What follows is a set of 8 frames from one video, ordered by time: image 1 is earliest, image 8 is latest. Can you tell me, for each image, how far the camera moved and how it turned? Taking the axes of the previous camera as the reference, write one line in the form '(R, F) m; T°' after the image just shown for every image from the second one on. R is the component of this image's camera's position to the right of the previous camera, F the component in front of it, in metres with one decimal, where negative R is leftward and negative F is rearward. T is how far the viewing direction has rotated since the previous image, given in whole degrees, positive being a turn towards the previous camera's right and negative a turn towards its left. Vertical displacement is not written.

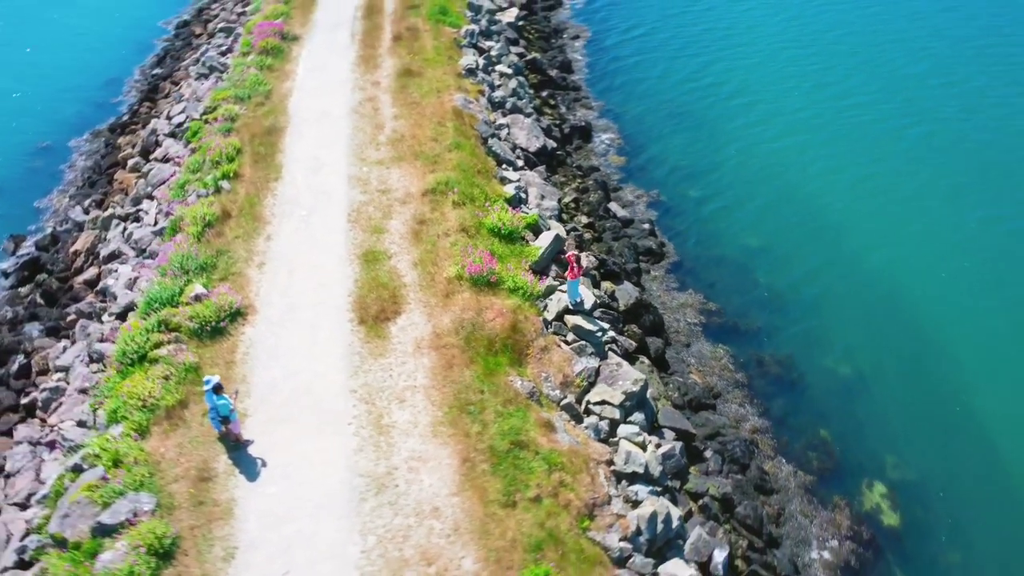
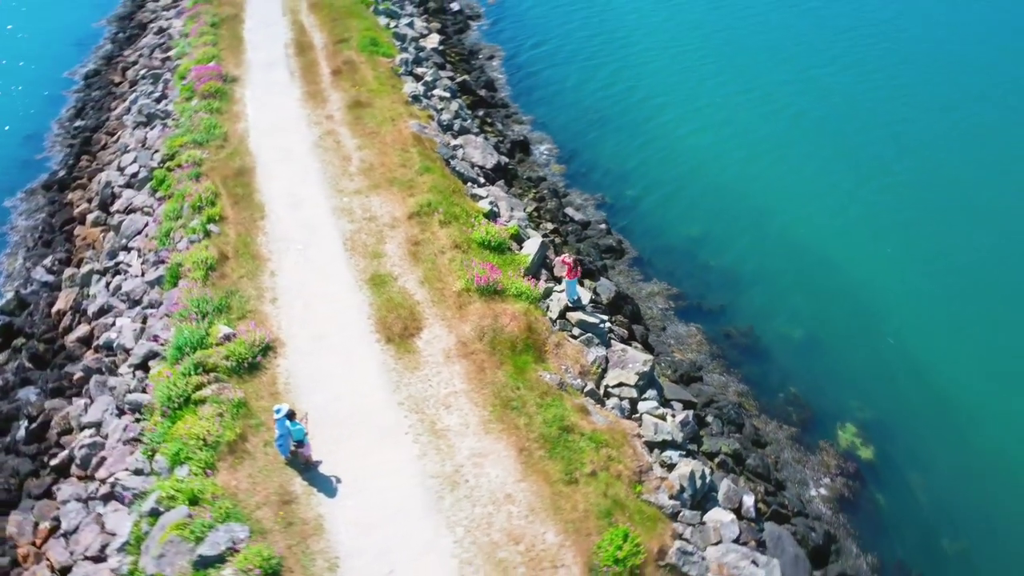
(-3.7, -1.8) m; +8°
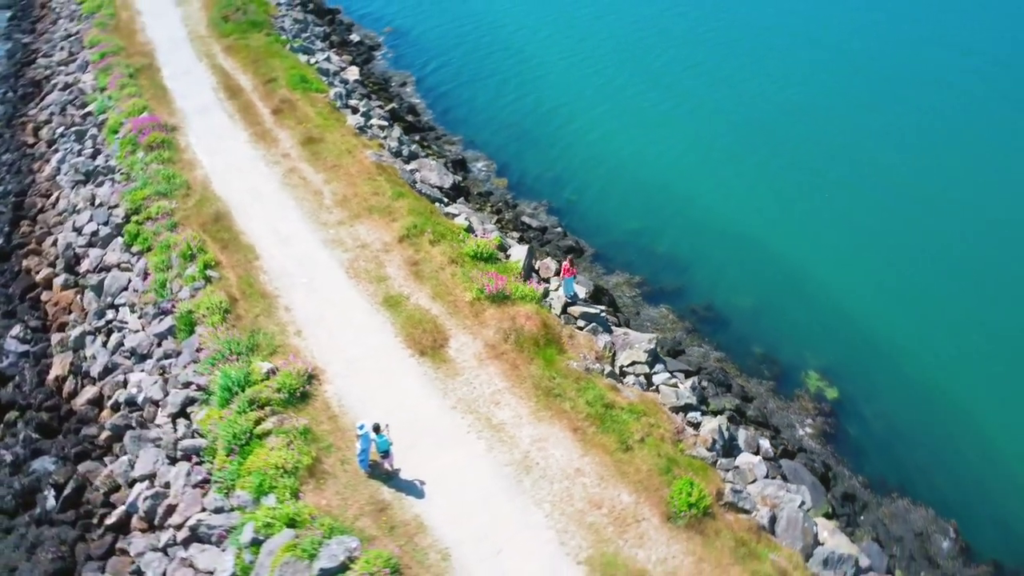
(-4.7, -1.9) m; +10°
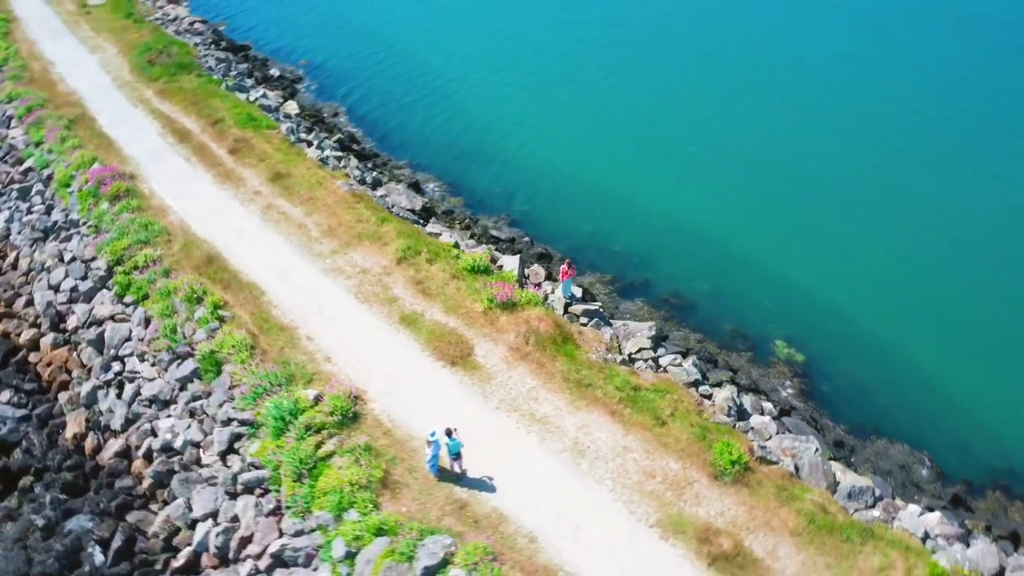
(-4.4, -1.7) m; +8°
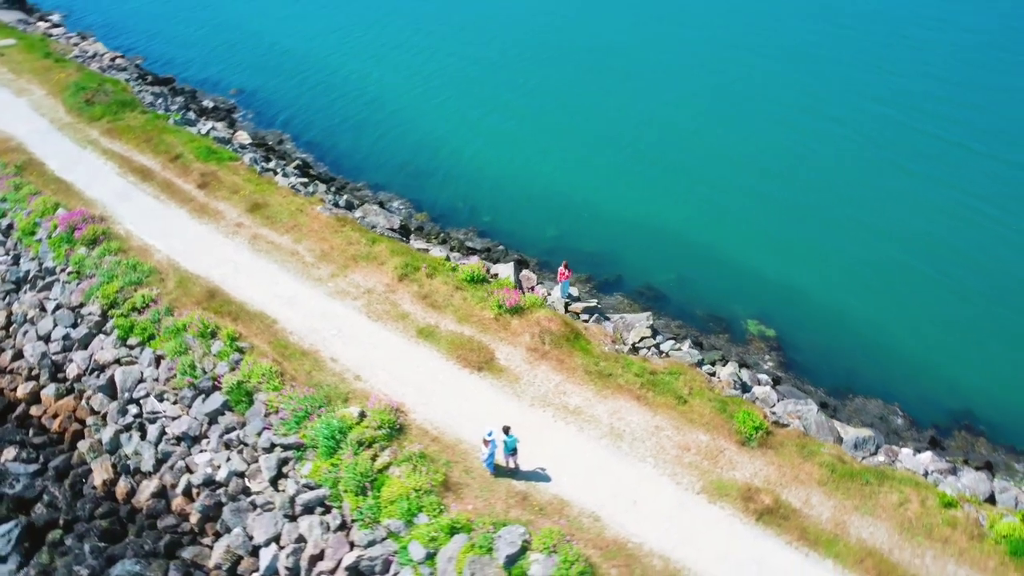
(-4.1, -1.4) m; +7°
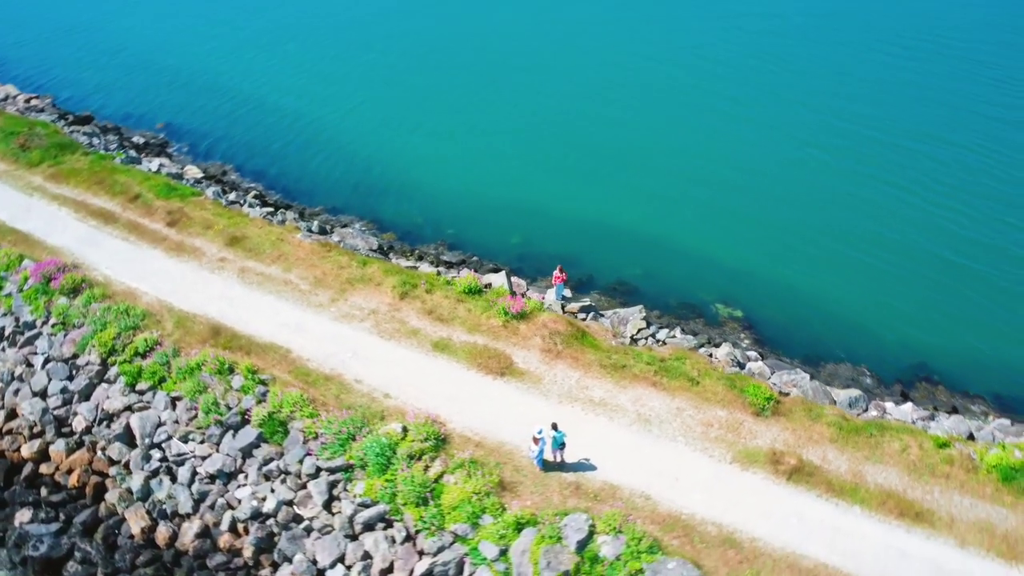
(-4.3, -1.2) m; +7°
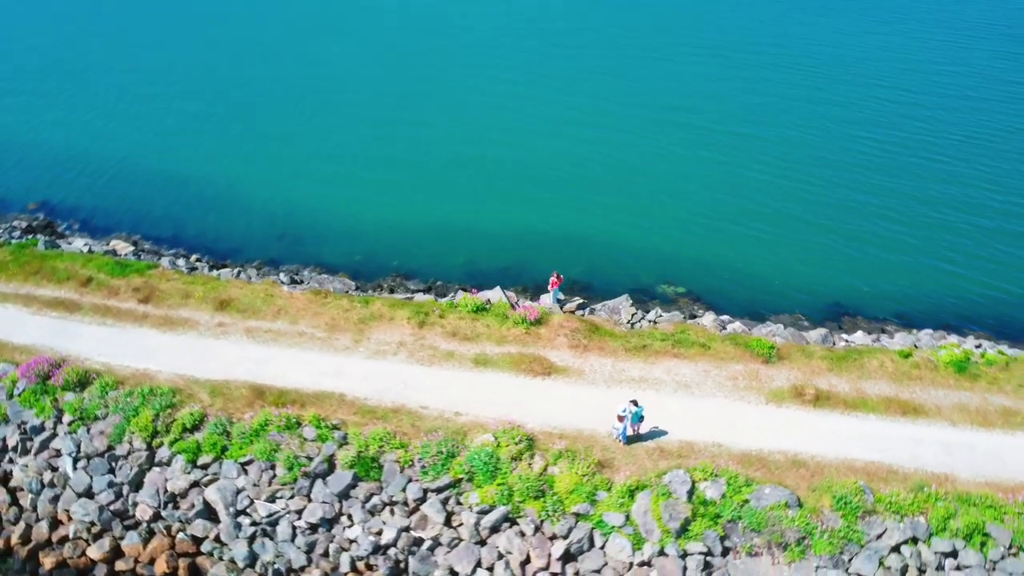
(-9.3, -2.0) m; +14°
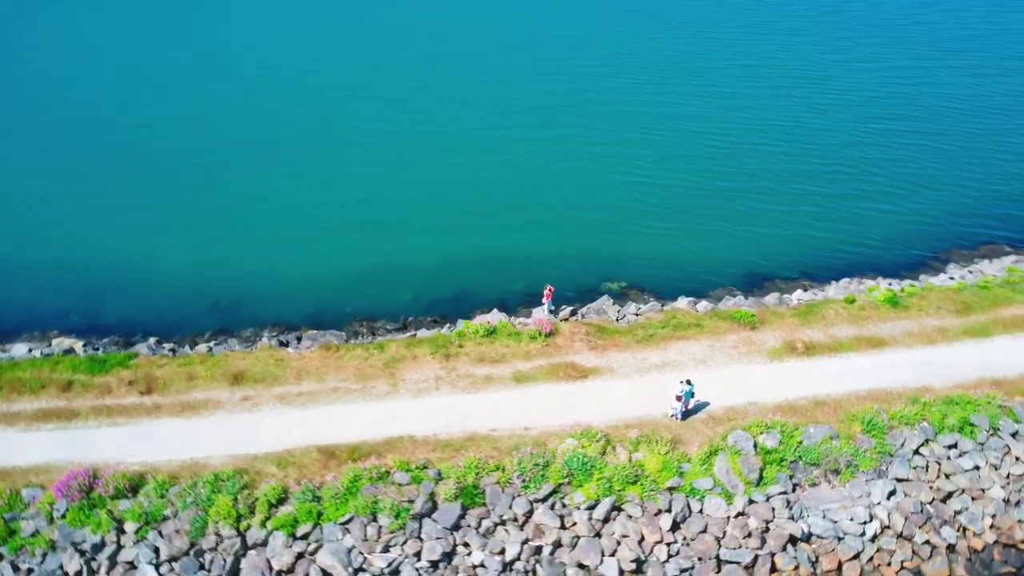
(-10.4, -1.3) m; +15°
